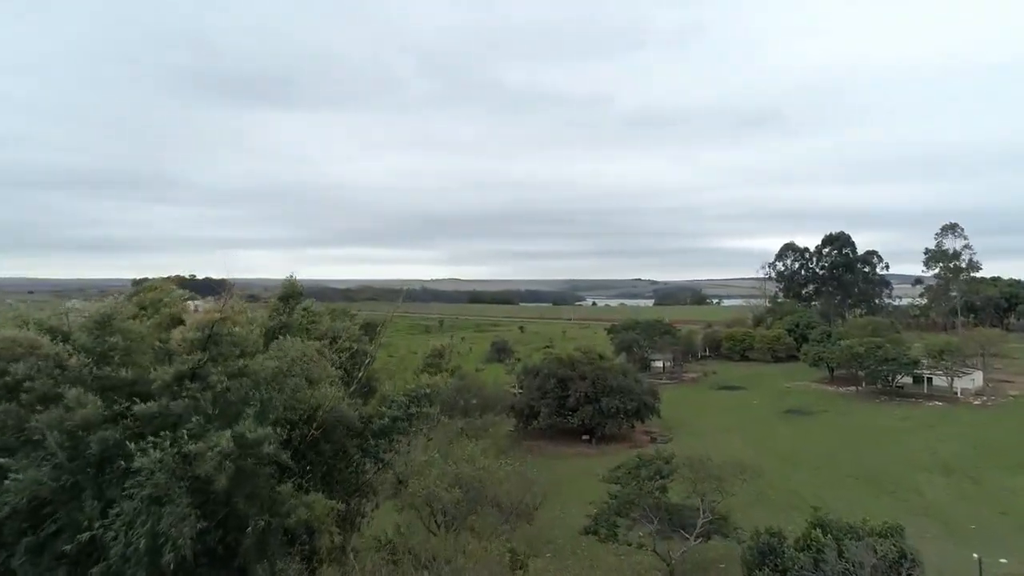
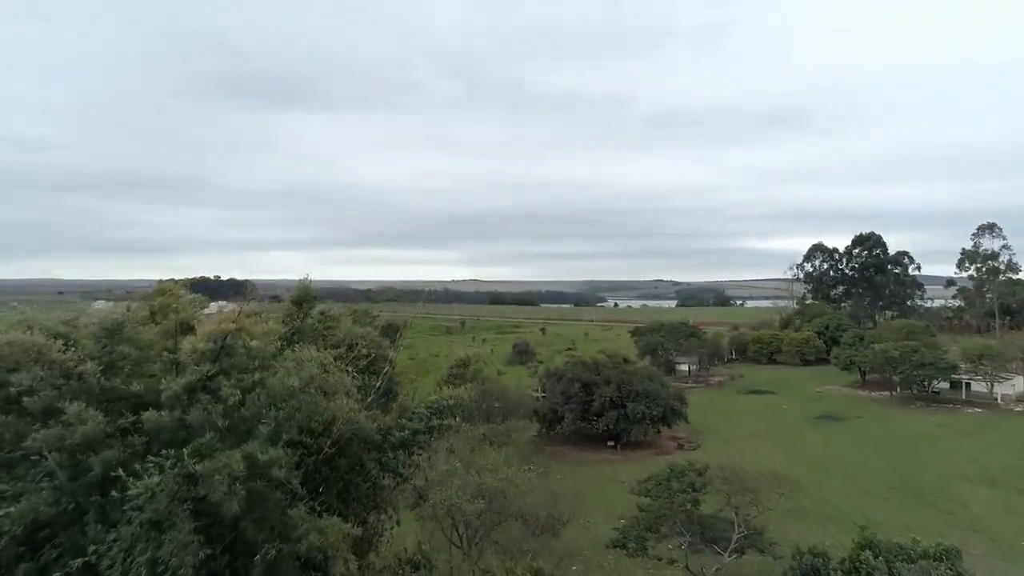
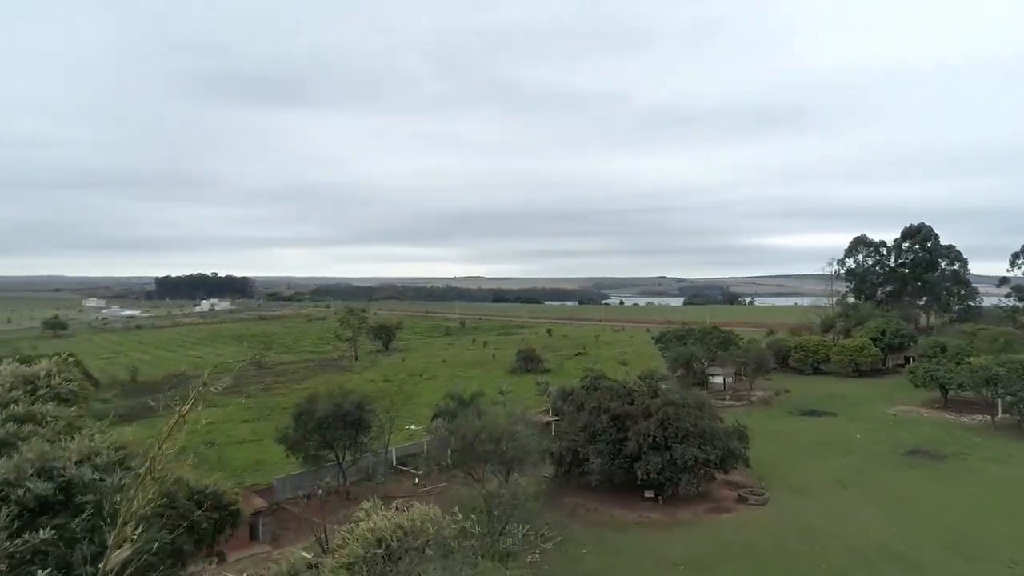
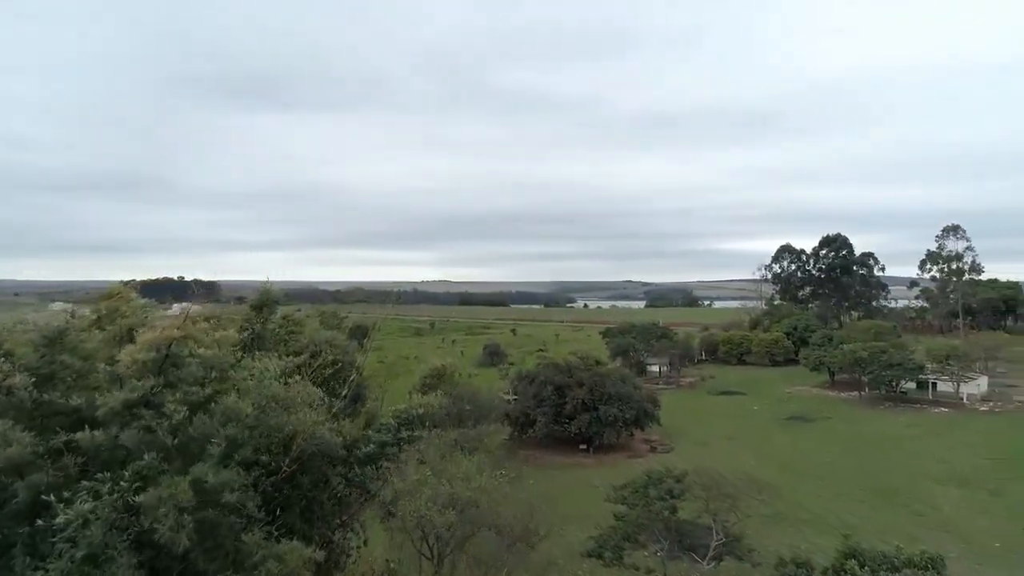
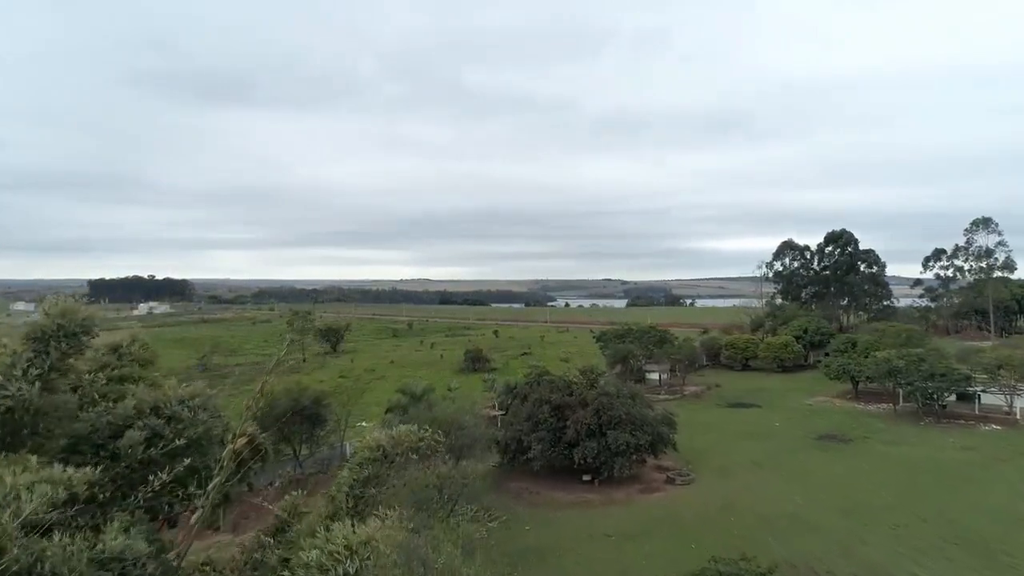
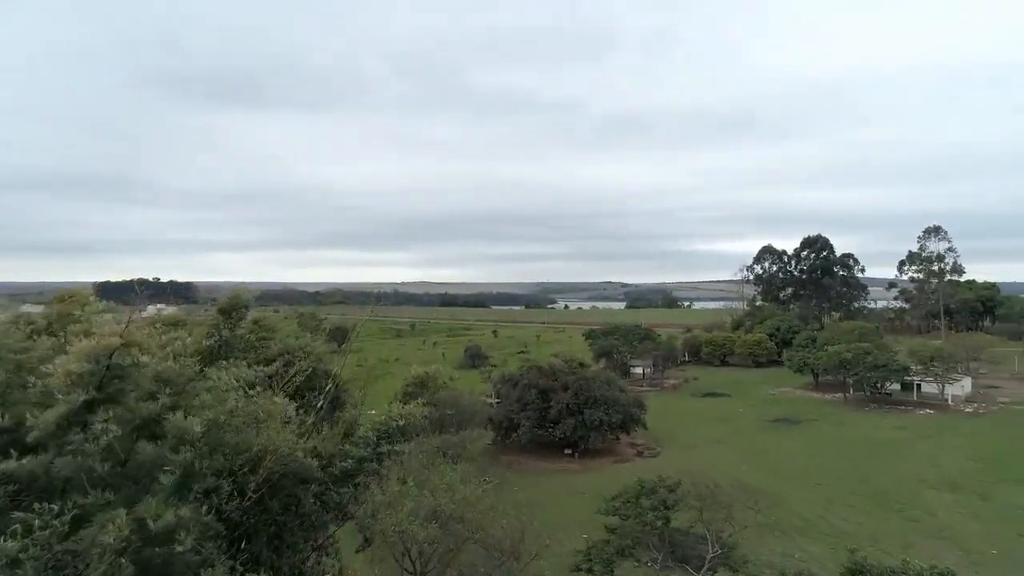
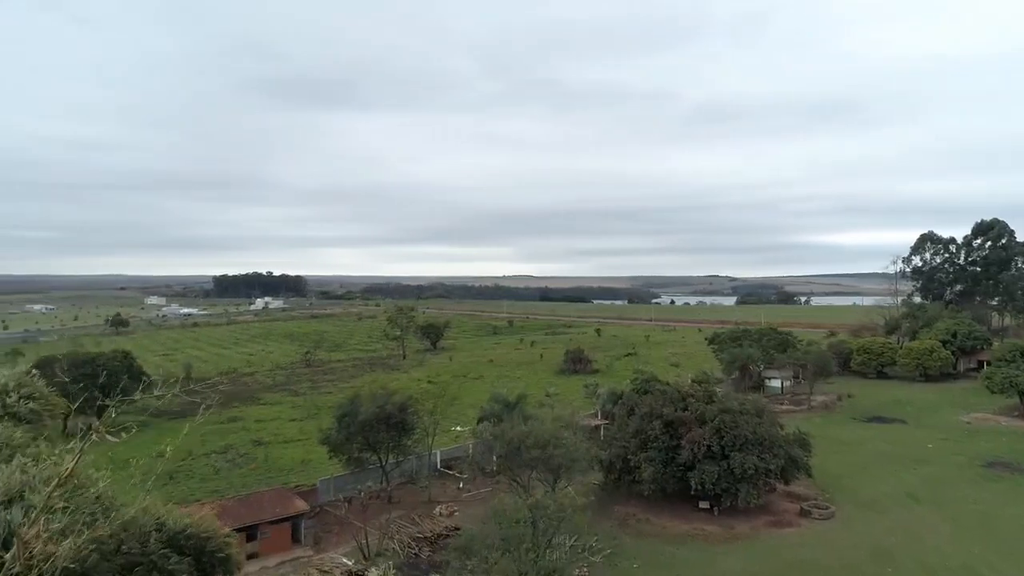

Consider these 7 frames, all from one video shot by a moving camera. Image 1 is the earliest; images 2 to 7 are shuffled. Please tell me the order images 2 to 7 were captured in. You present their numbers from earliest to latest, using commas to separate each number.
2, 4, 6, 5, 3, 7
